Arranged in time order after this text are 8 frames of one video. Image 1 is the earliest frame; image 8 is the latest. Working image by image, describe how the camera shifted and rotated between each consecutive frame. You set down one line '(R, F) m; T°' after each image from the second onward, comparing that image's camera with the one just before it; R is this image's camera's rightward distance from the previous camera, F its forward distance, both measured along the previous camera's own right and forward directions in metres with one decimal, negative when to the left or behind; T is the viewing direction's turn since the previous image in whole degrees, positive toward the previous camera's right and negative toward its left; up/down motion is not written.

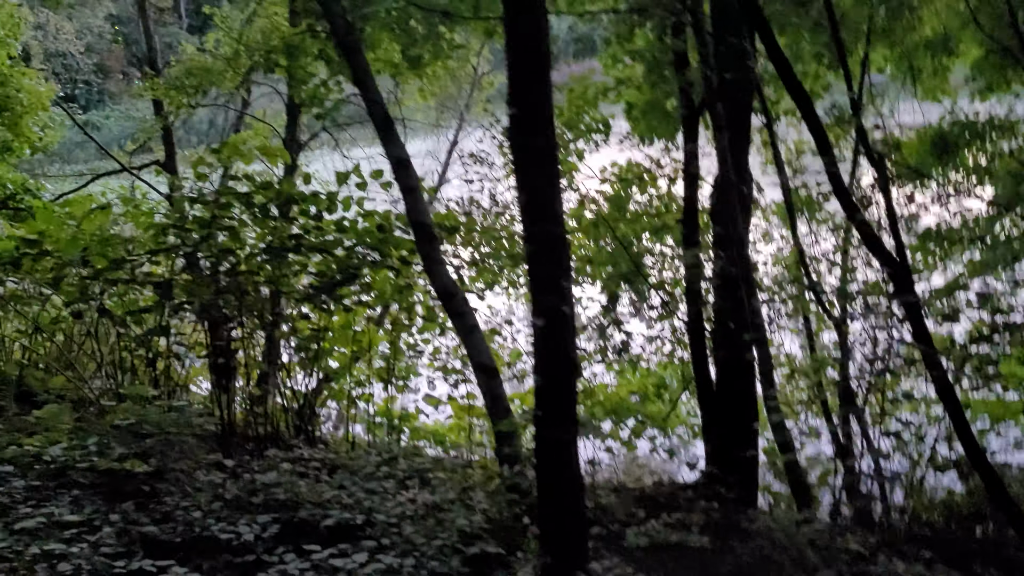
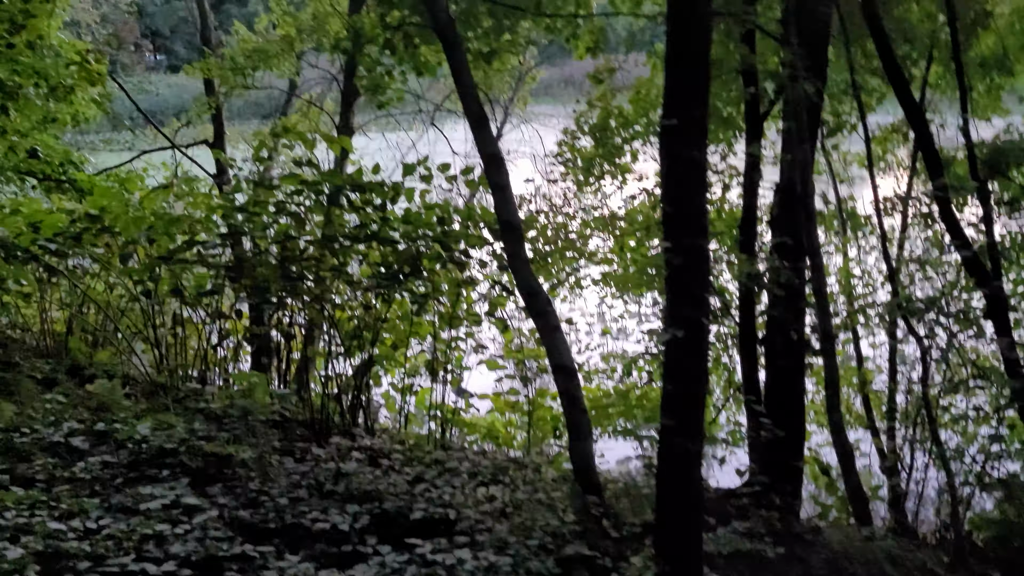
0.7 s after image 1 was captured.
(-0.4, 0.0) m; 0°
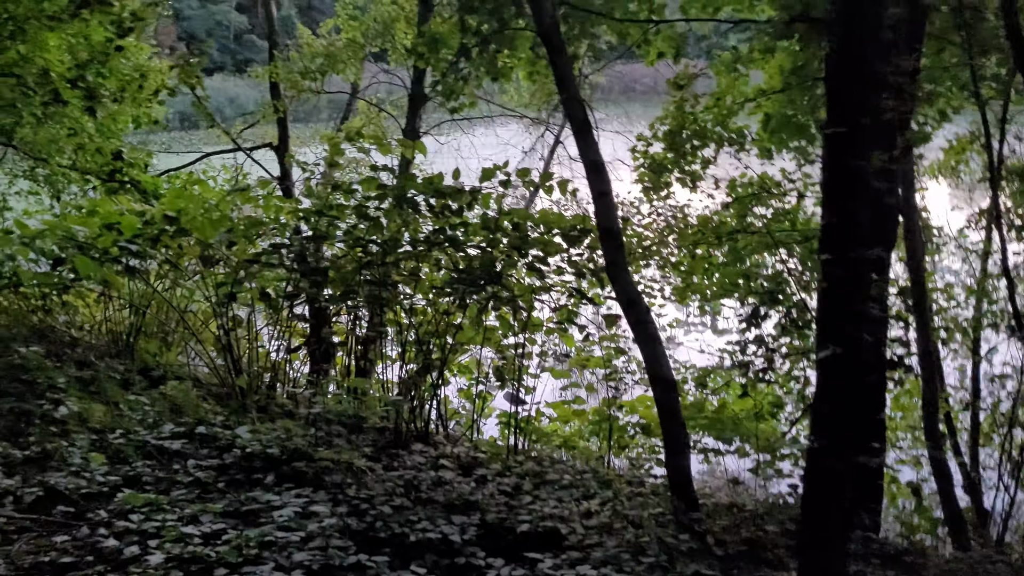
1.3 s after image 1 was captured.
(-0.4, +0.1) m; -2°
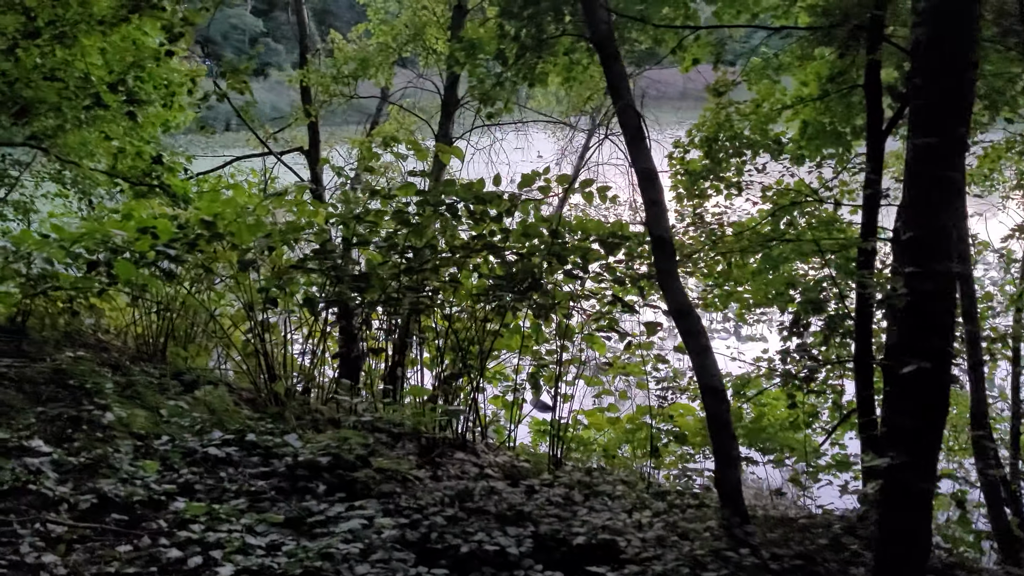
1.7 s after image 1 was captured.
(-0.2, 0.0) m; -1°
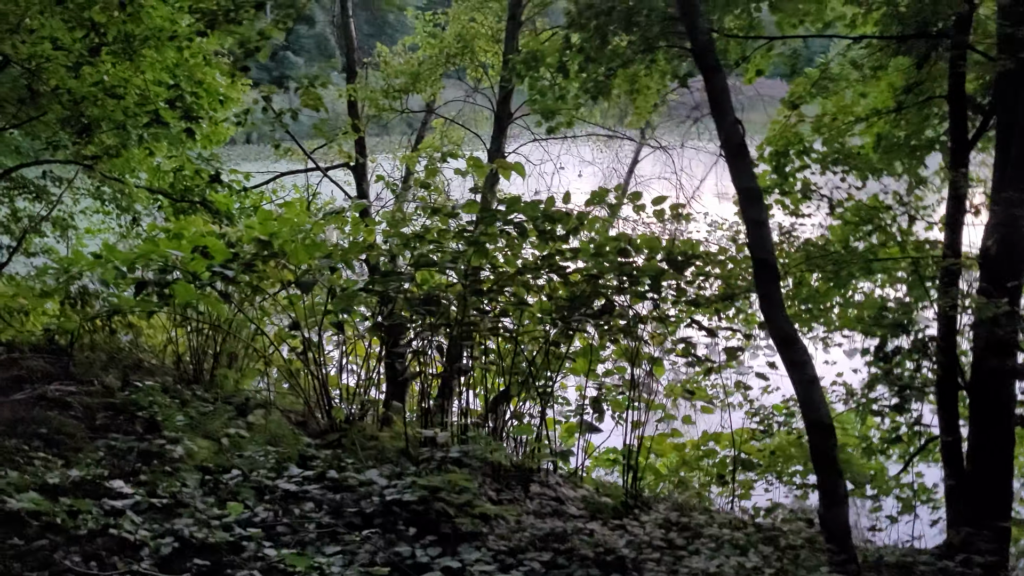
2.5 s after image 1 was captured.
(-0.4, +0.2) m; -1°
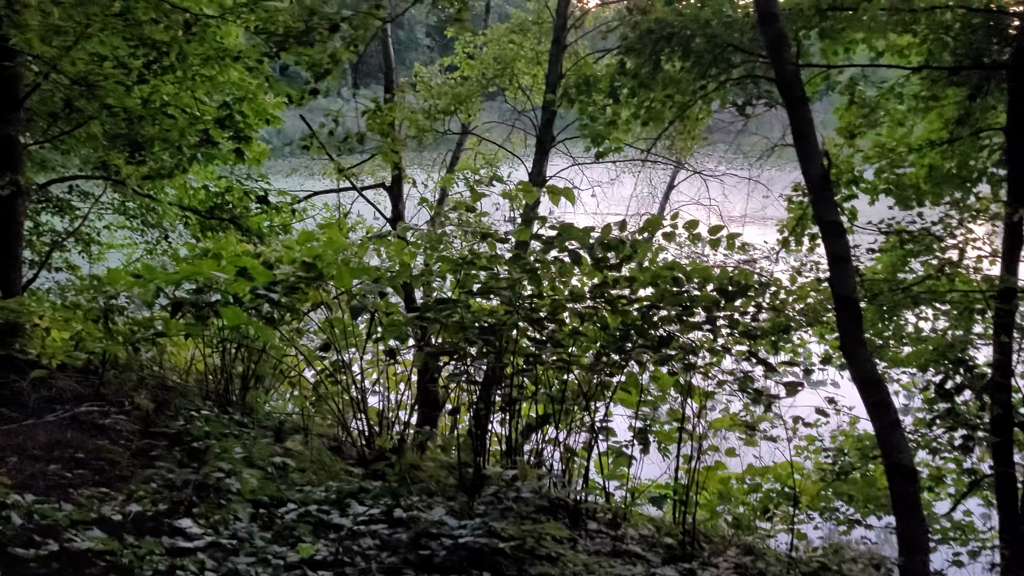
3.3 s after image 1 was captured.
(-0.3, +0.1) m; 0°
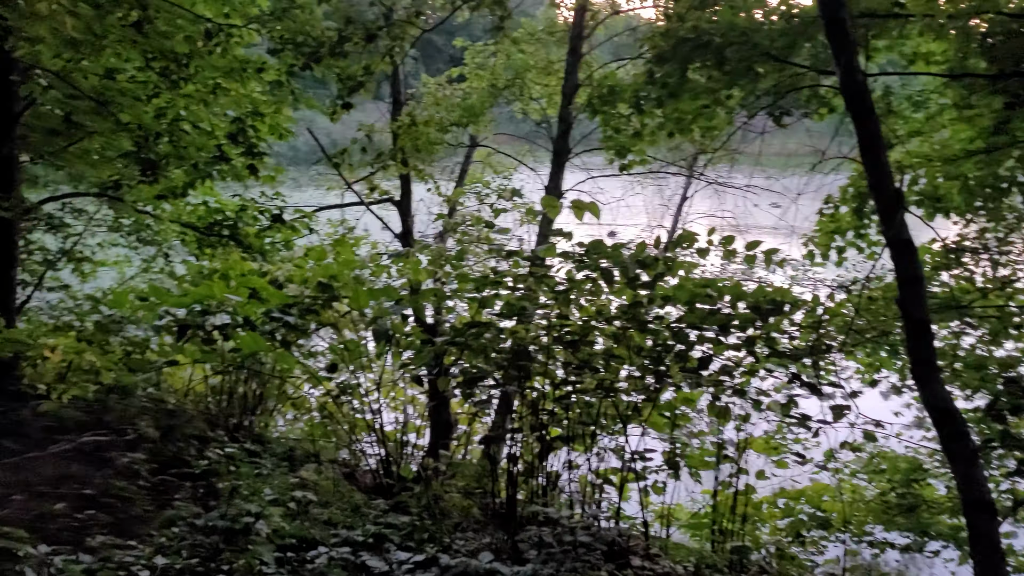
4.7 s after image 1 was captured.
(-0.3, +0.2) m; +1°
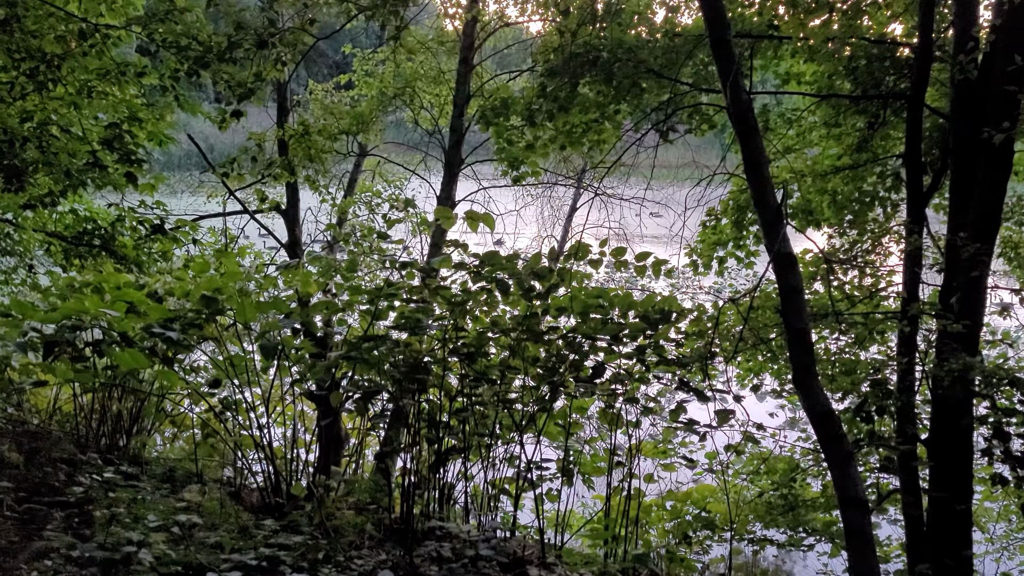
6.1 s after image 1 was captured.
(0.0, 0.0) m; +8°
